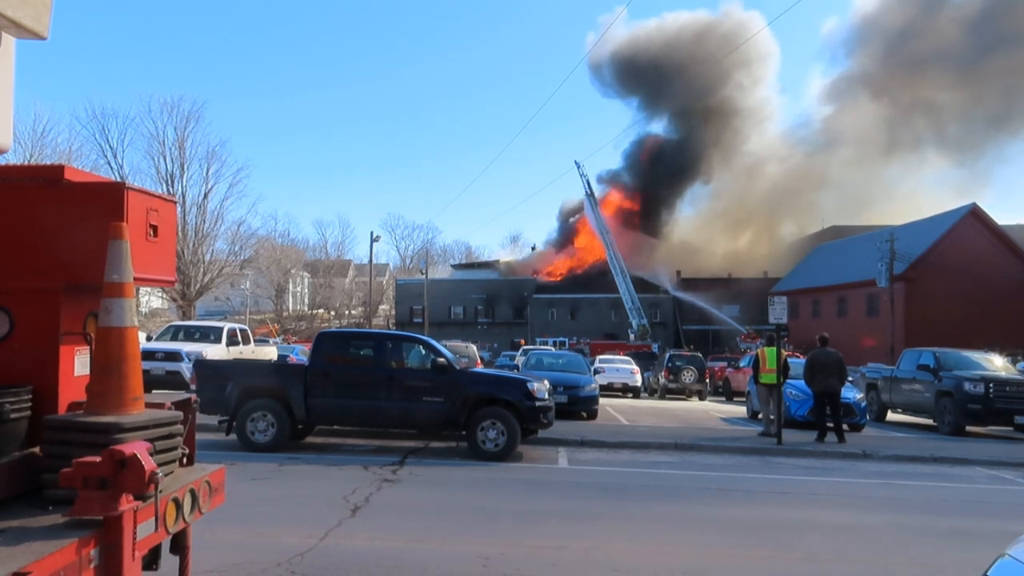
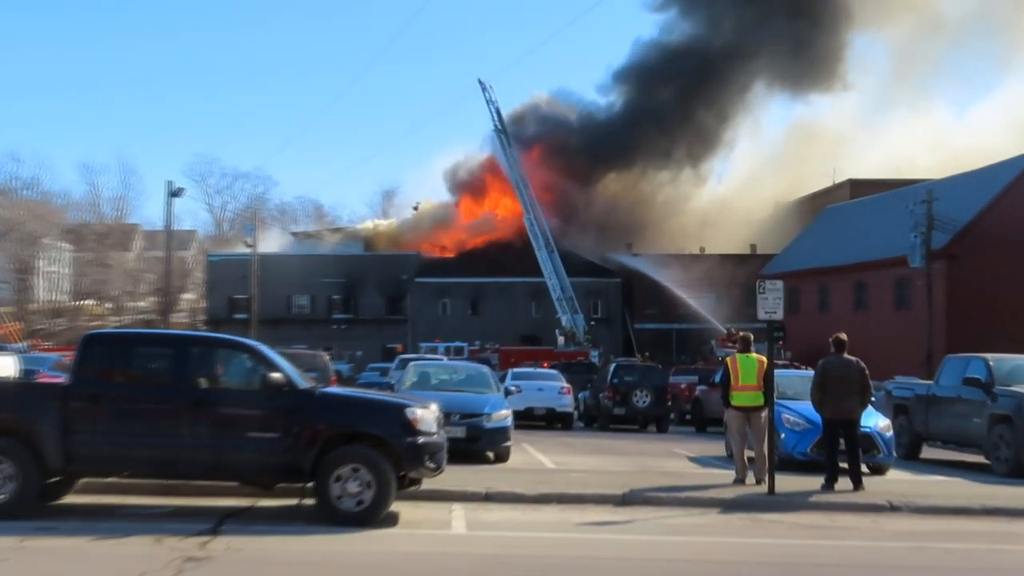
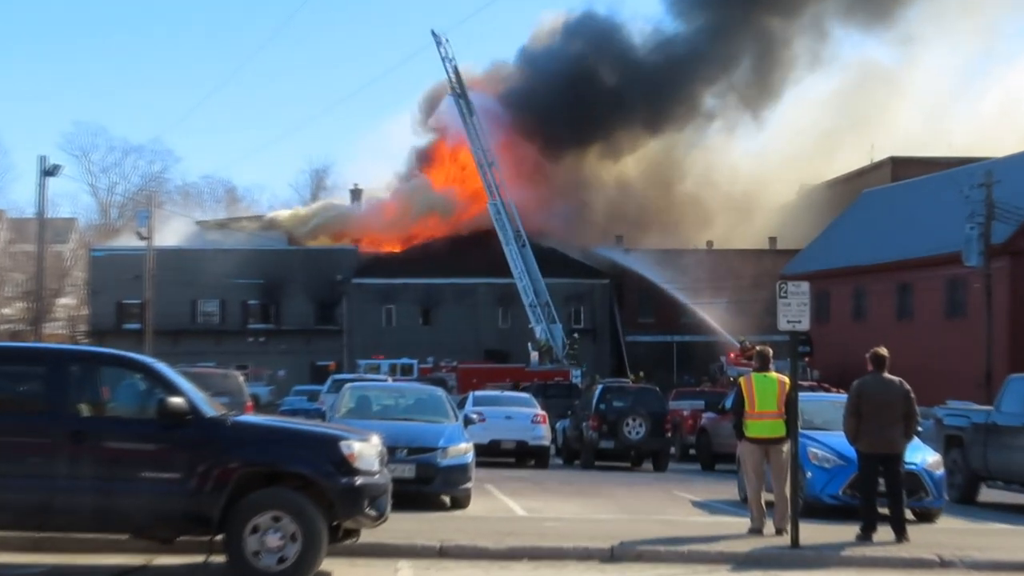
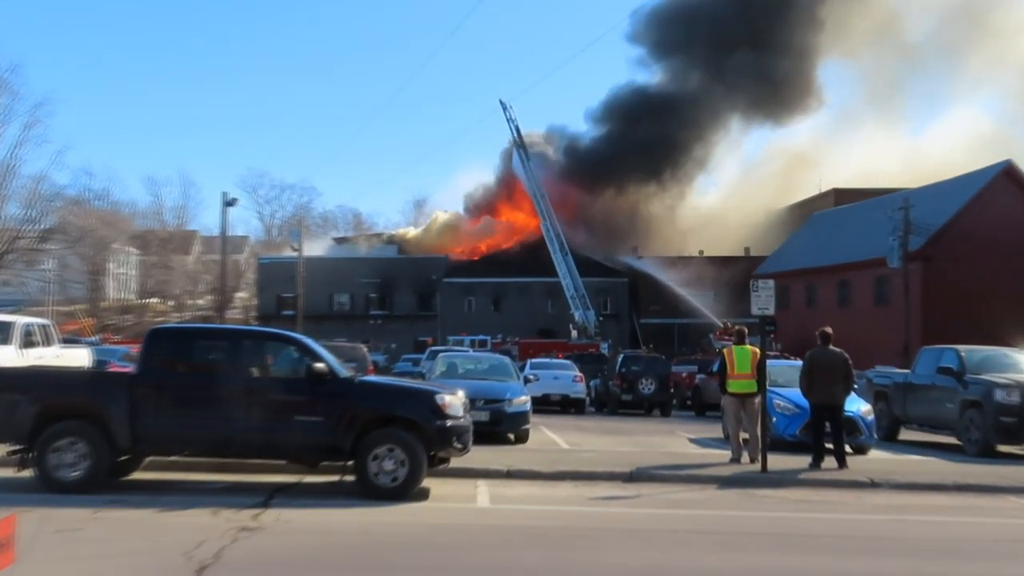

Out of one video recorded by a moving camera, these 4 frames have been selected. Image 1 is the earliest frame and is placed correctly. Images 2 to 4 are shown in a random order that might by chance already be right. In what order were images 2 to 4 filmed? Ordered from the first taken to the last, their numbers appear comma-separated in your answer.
4, 2, 3
